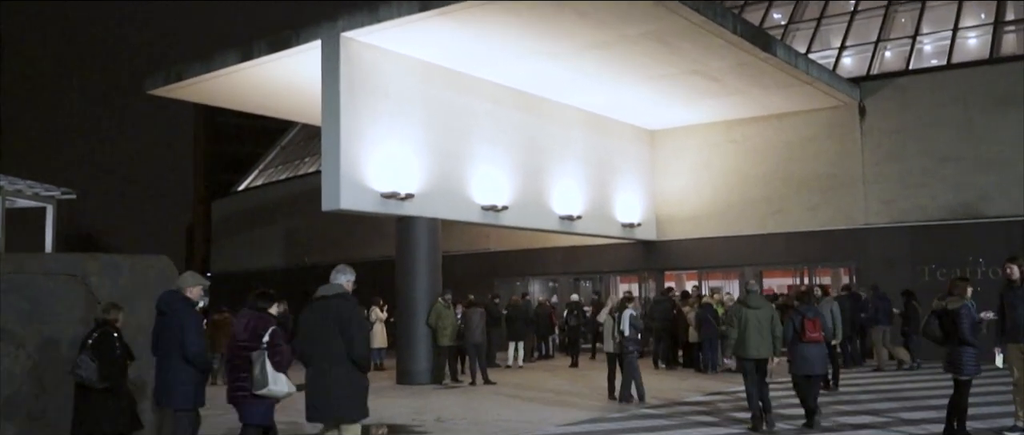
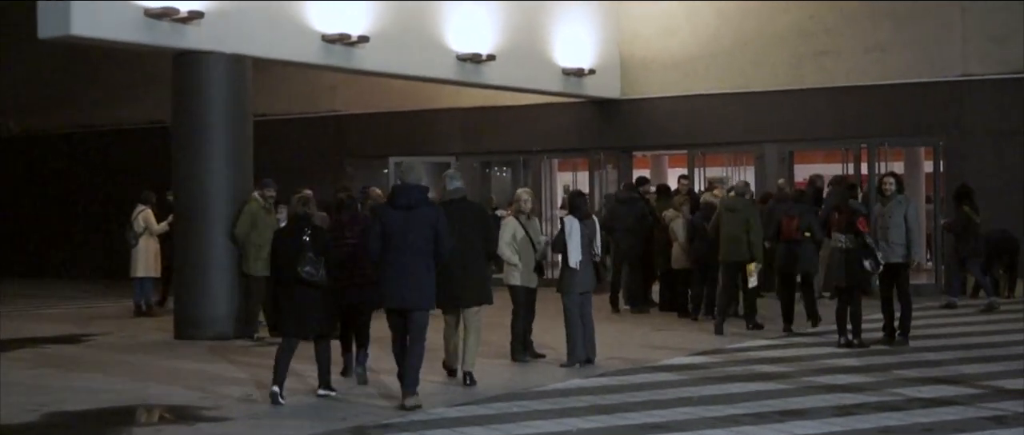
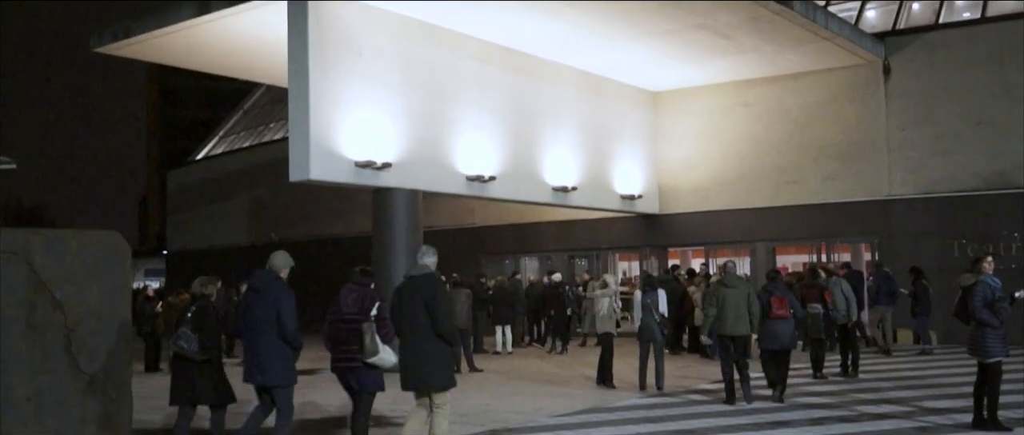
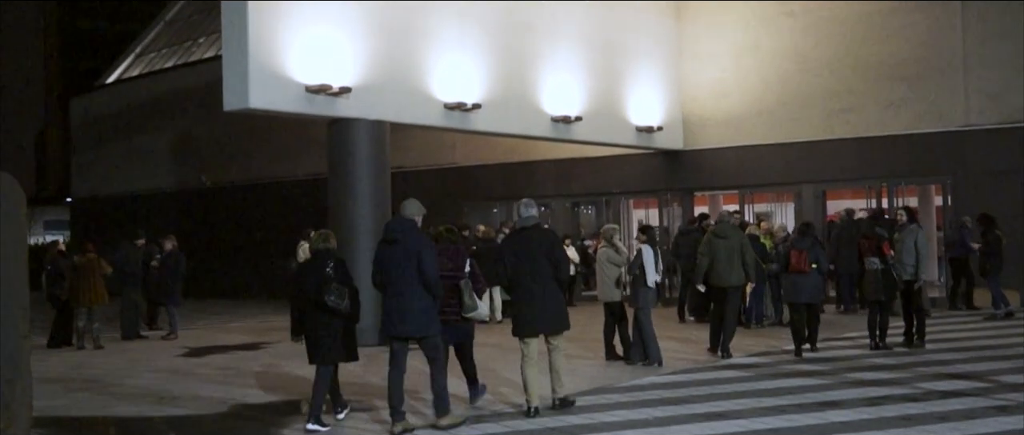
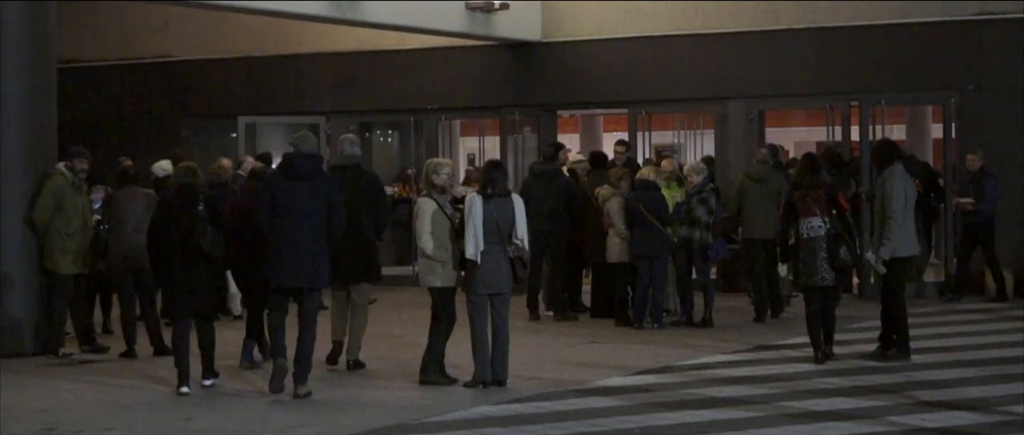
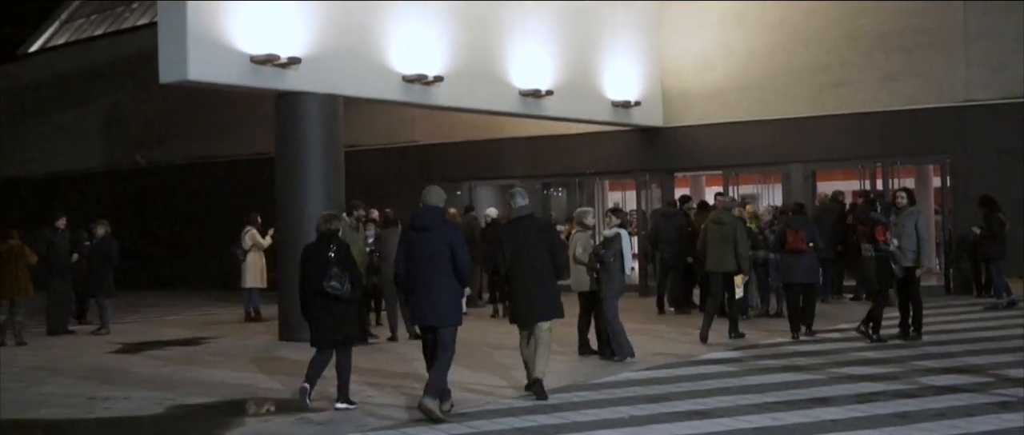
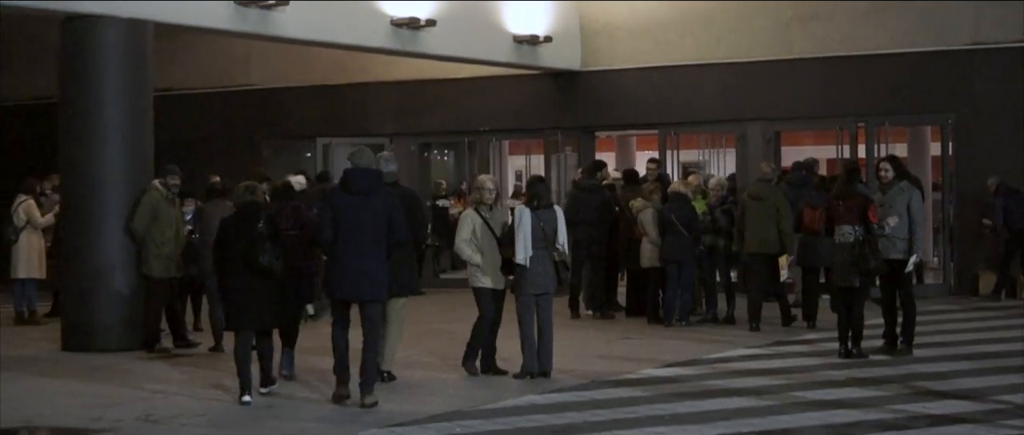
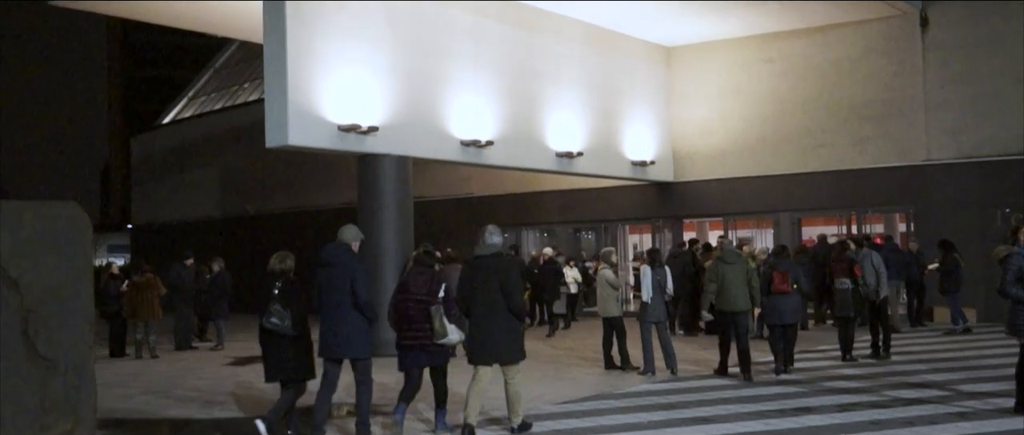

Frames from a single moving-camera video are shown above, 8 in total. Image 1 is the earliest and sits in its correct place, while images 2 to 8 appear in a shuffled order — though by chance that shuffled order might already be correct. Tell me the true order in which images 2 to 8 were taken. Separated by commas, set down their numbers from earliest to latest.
3, 8, 4, 6, 2, 7, 5
